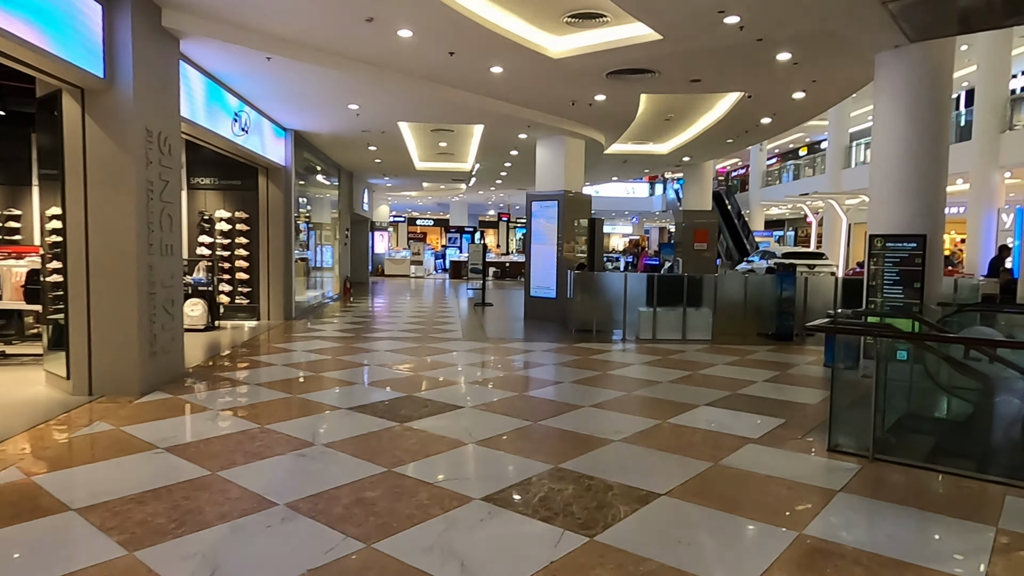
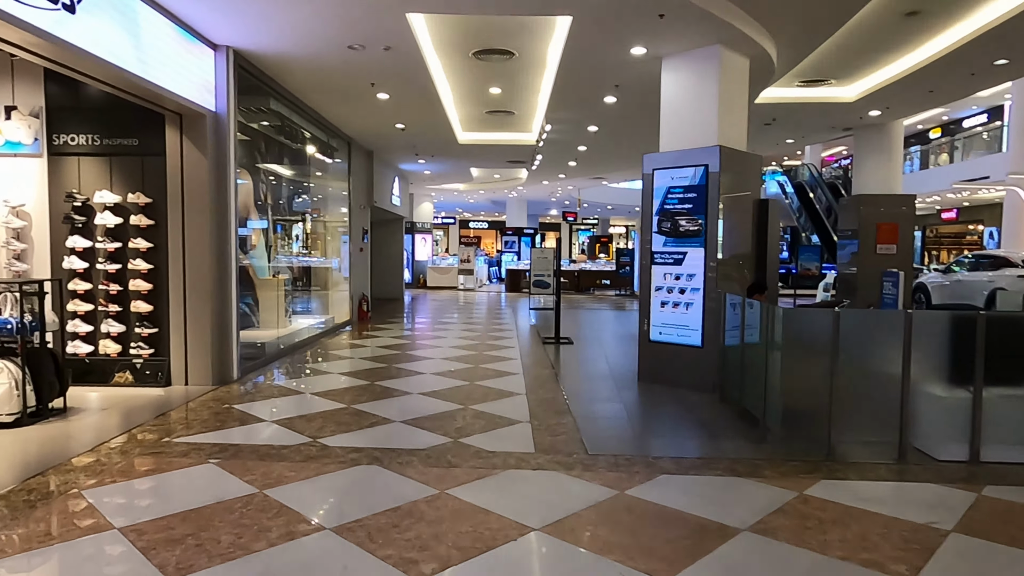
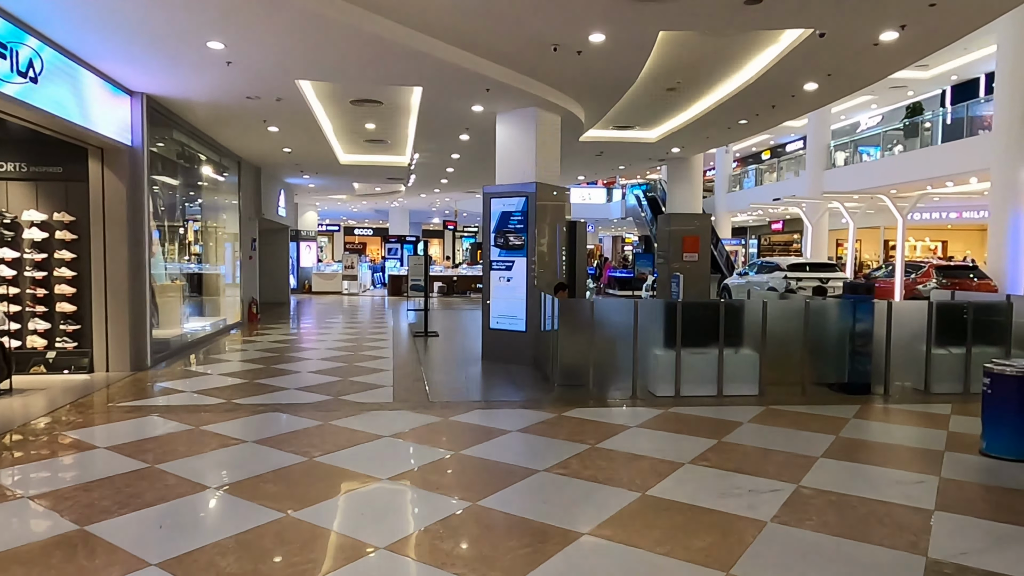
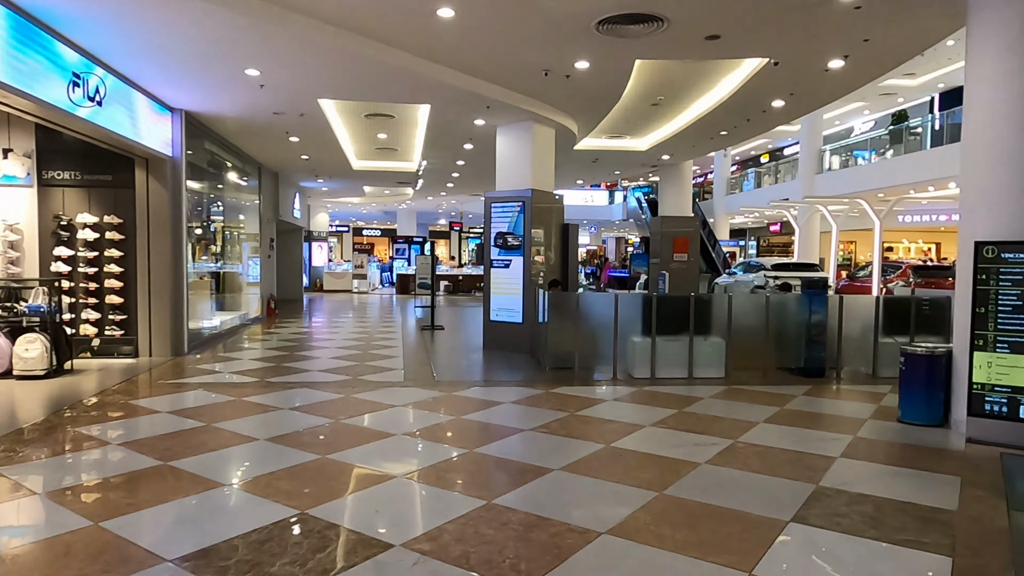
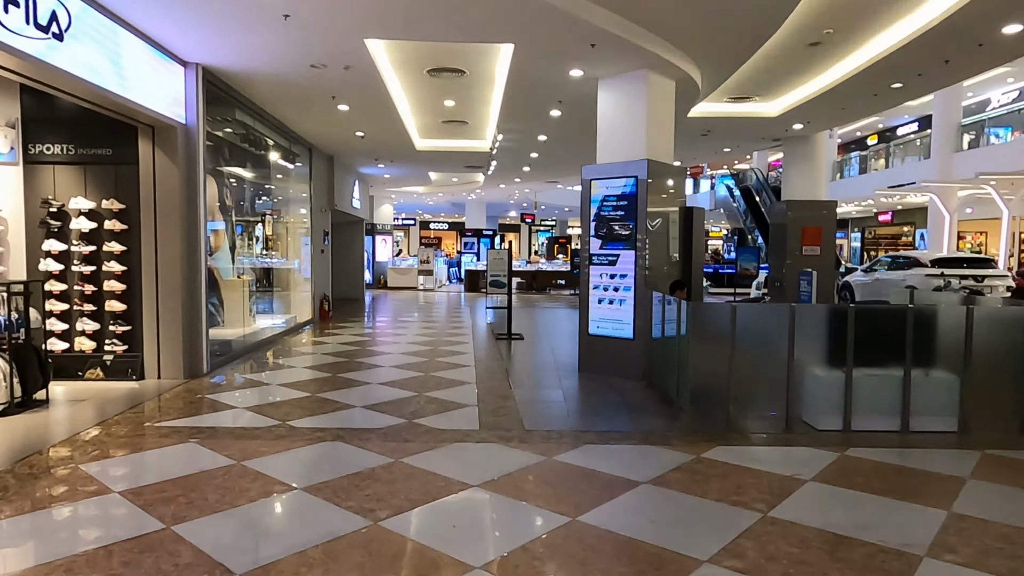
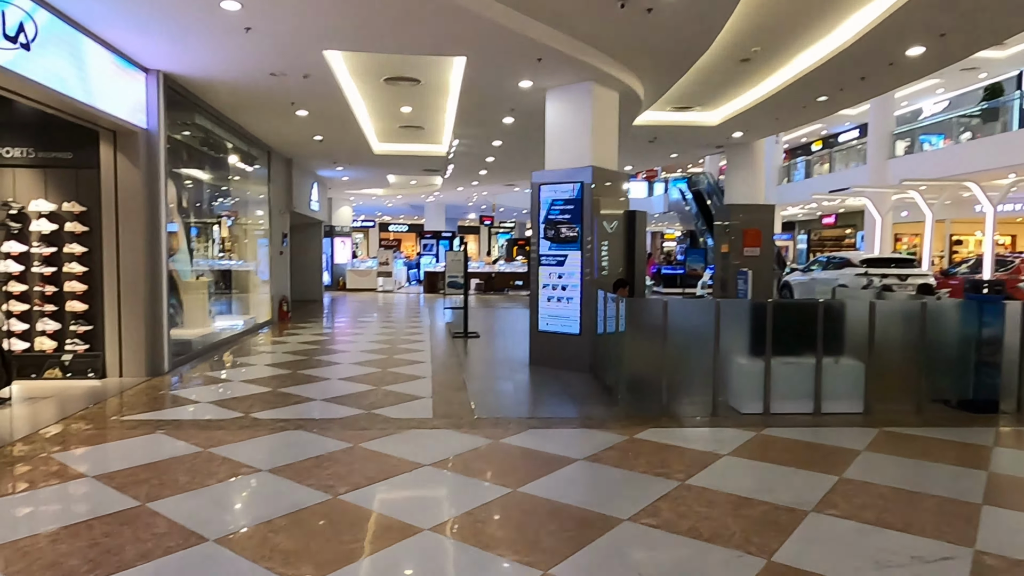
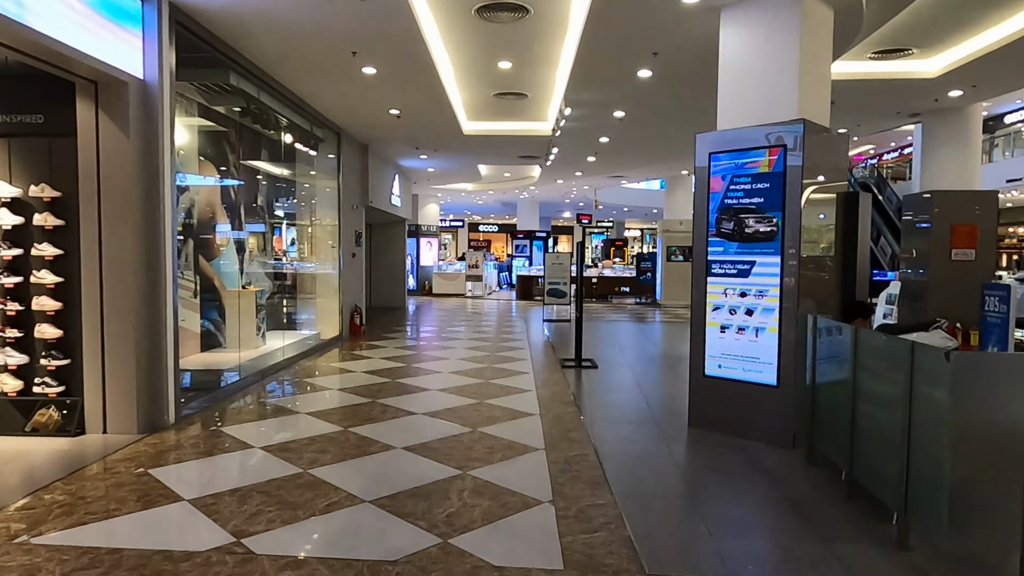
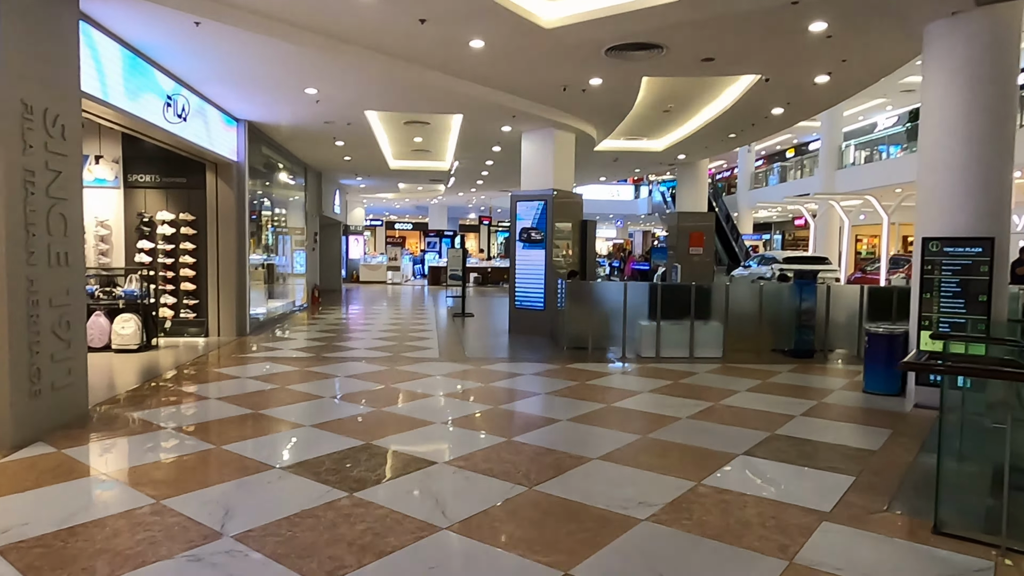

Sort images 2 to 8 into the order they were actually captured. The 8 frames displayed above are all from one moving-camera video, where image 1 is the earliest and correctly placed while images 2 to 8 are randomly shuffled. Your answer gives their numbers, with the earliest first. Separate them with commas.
8, 4, 3, 6, 5, 2, 7
